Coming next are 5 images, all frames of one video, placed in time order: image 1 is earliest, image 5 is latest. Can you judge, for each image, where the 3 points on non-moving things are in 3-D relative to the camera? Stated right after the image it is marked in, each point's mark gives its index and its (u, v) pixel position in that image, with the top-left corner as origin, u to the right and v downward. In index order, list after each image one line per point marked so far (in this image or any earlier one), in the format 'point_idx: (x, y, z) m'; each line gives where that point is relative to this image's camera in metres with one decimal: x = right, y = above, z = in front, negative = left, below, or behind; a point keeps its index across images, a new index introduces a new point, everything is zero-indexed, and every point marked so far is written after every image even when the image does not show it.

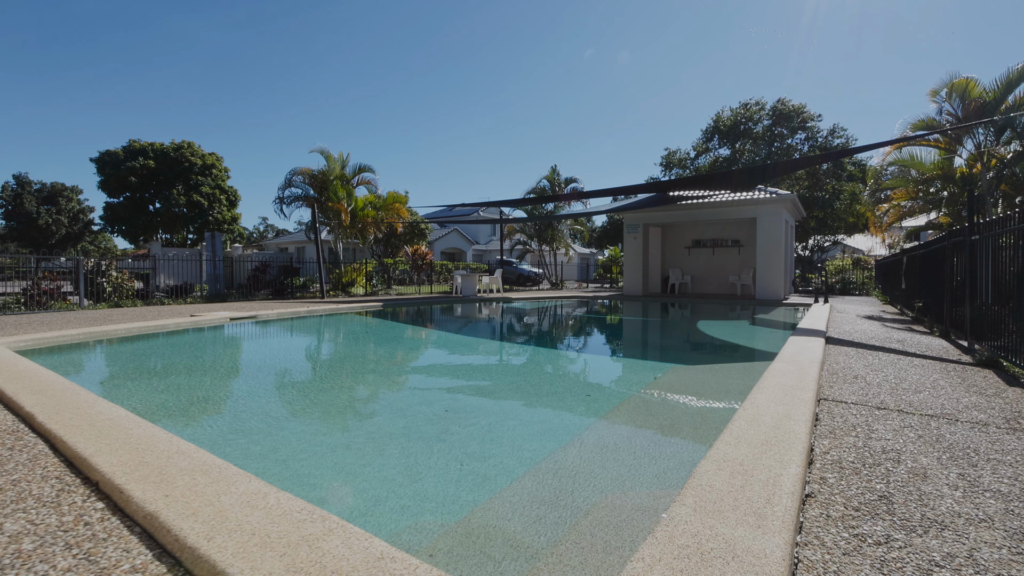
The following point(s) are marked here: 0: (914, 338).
0: (+4.0, -0.5, +4.6) m
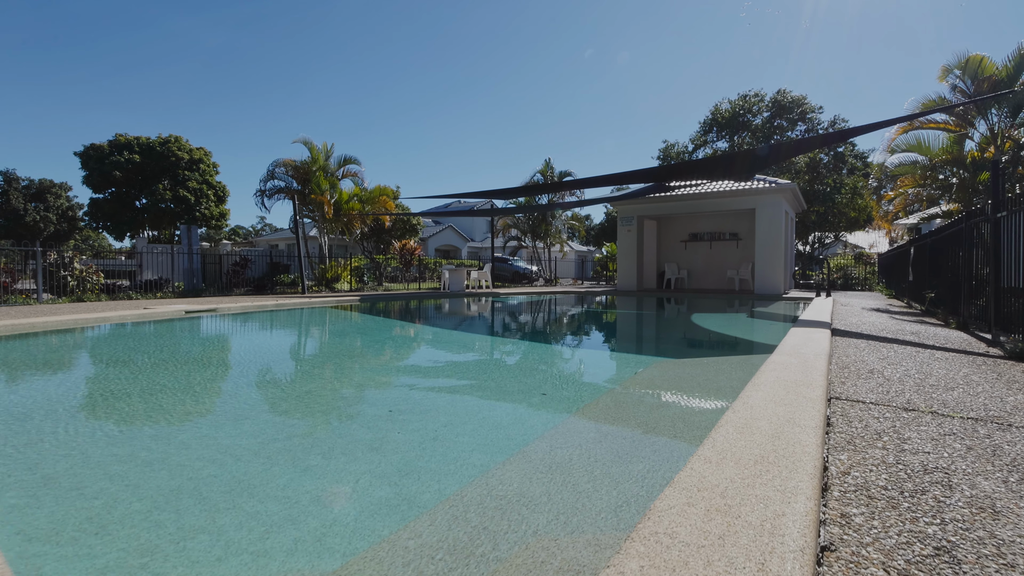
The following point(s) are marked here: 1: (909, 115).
0: (+3.8, -0.4, +4.2) m
1: (+4.7, +2.1, +5.4) m
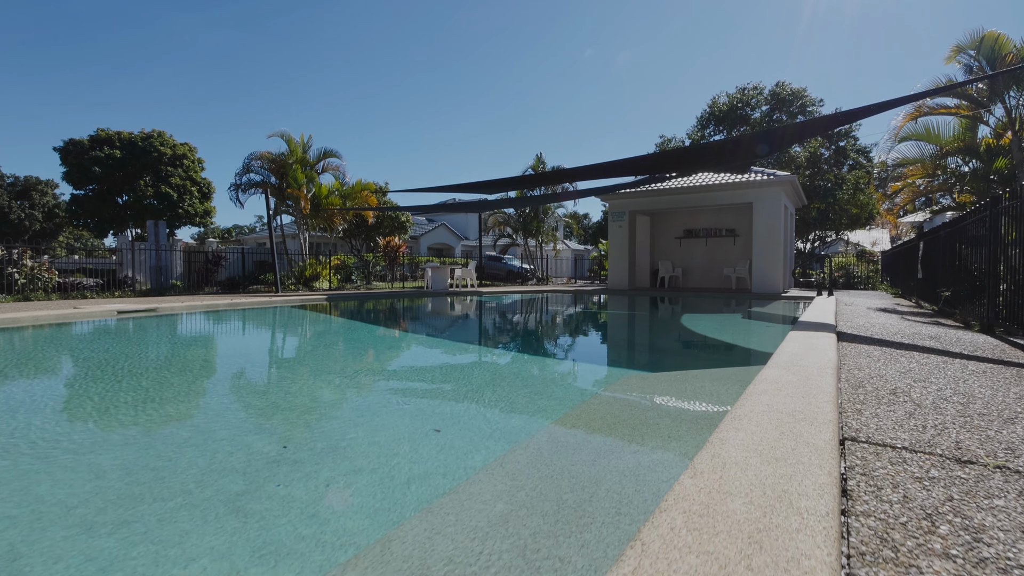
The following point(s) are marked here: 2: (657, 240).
0: (+3.5, -0.4, +3.8) m
1: (+4.4, +2.1, +5.0) m
2: (+4.3, +1.4, +13.9) m
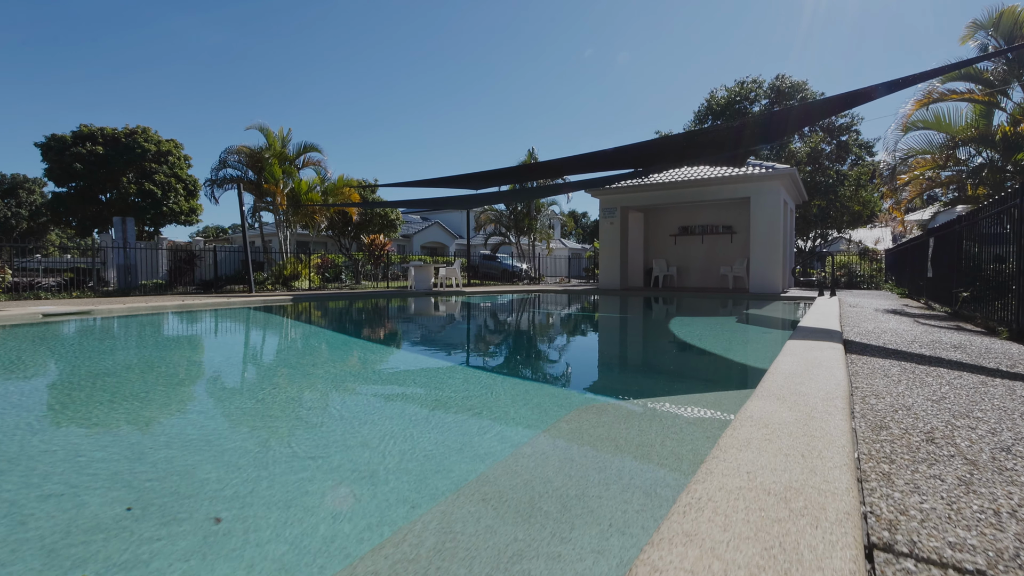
0: (+3.2, -0.4, +3.3) m
1: (+4.2, +2.1, +4.5) m
2: (+4.1, +1.4, +13.5) m
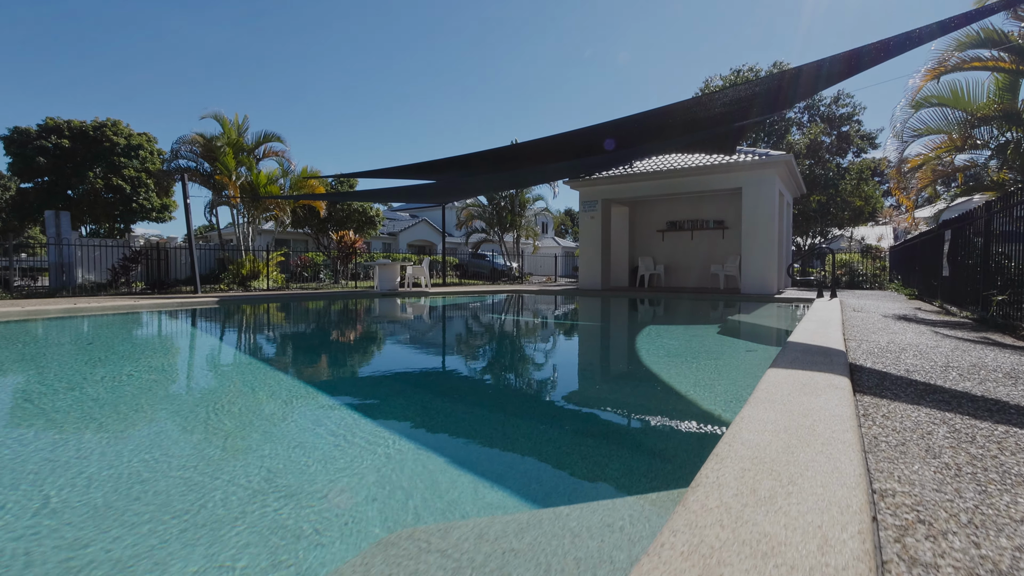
0: (+2.8, -0.4, +2.6) m
1: (+3.7, +2.1, +3.8) m
2: (+3.6, +1.4, +12.8) m
